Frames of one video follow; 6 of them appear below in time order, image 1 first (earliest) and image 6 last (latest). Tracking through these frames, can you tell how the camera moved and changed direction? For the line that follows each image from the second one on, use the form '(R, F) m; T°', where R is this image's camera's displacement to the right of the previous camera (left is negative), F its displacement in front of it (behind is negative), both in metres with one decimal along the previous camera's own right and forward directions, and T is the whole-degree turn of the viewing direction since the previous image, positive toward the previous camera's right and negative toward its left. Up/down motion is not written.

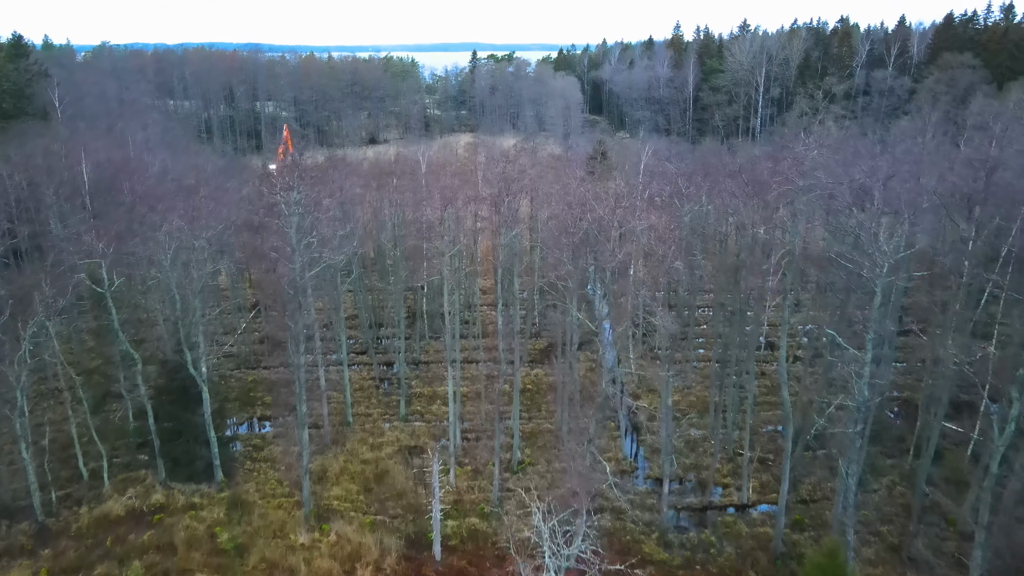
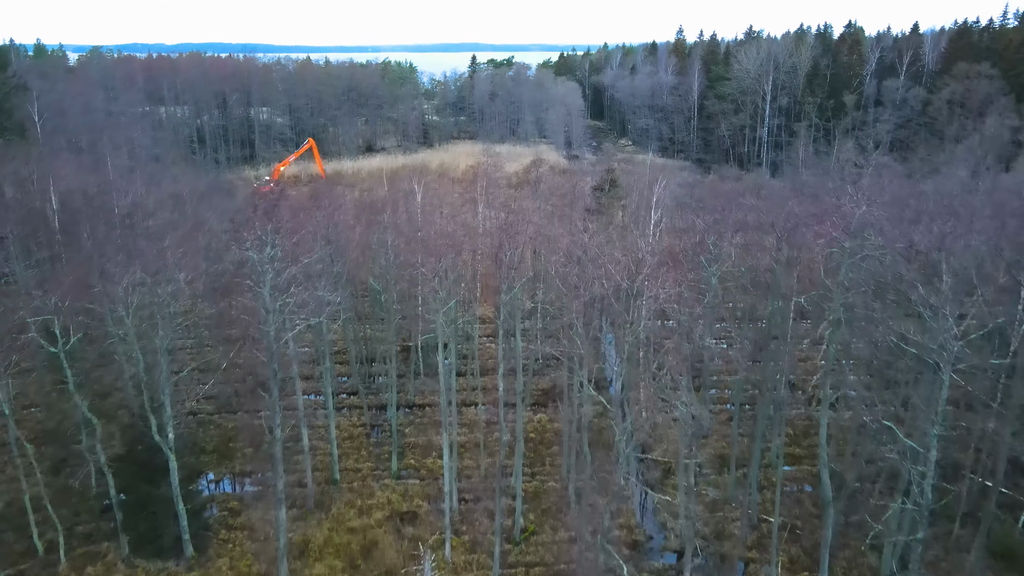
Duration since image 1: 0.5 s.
(0.0, +1.7) m; 0°
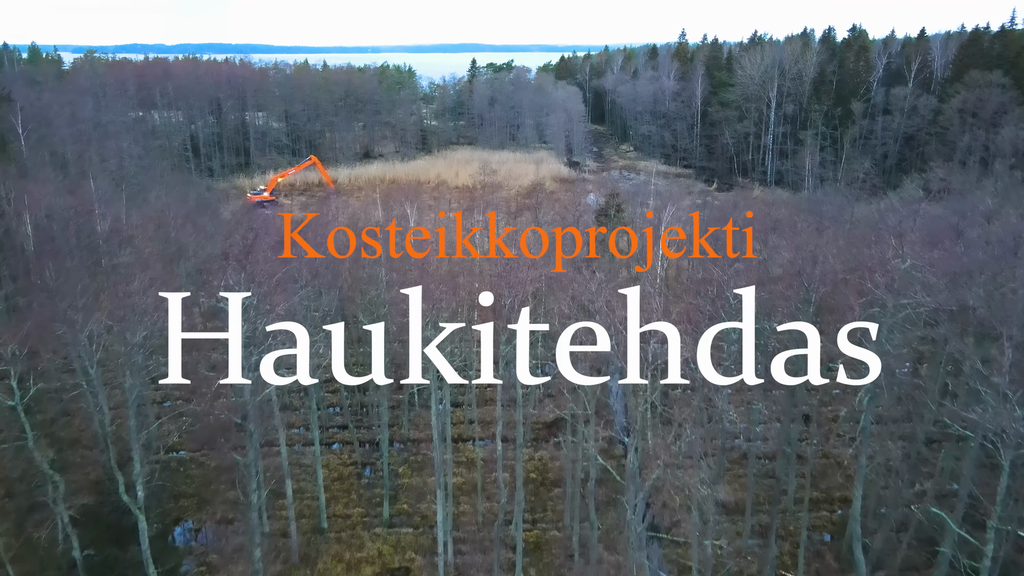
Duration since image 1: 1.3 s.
(0.0, +1.2) m; 0°
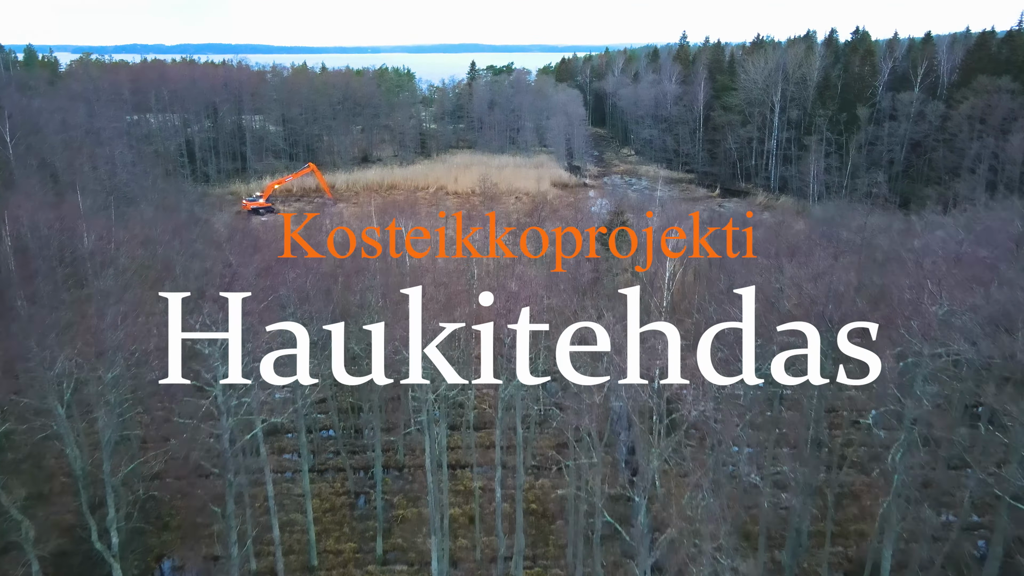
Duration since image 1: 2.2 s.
(0.0, +0.8) m; 0°
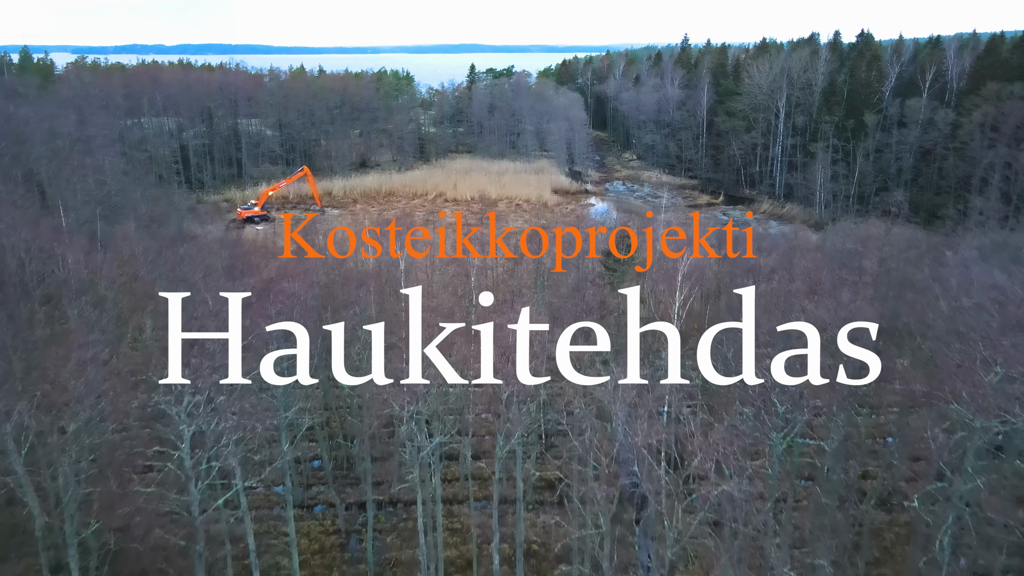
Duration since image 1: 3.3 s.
(0.0, +1.0) m; 0°
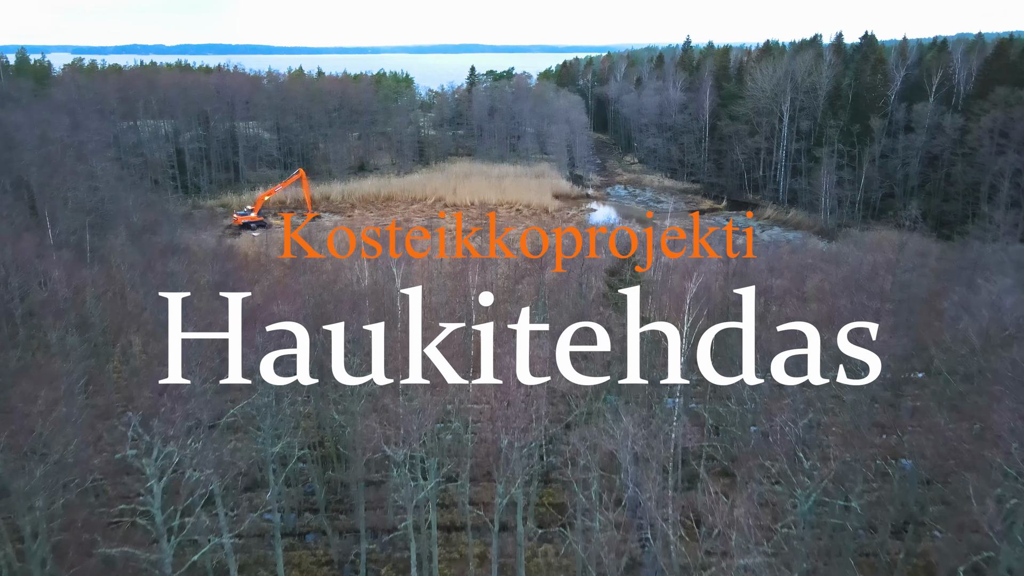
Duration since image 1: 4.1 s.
(0.0, +0.7) m; 0°
